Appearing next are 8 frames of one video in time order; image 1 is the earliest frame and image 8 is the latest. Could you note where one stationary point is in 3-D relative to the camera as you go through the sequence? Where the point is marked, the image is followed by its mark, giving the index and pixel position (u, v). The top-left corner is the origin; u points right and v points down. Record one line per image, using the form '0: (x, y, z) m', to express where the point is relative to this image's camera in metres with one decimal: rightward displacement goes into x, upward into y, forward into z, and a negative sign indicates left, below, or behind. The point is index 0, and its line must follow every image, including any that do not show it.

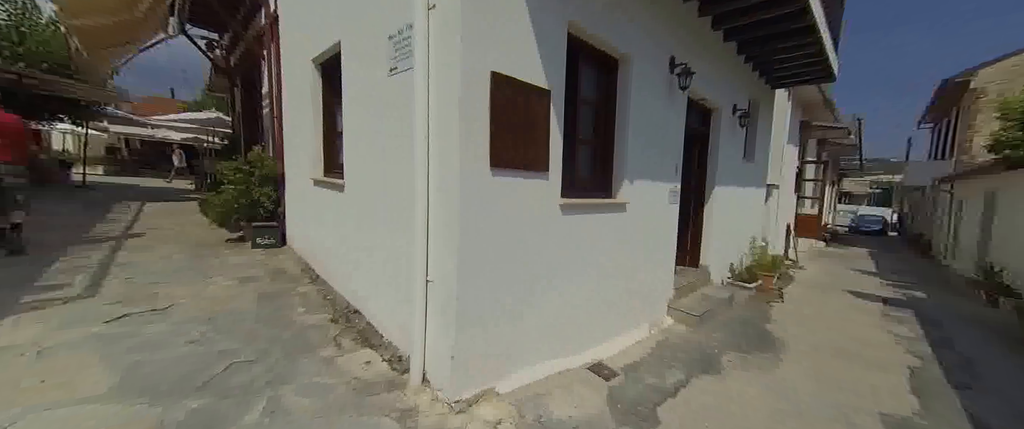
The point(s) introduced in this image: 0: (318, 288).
0: (-2.0, -0.8, +3.6) m
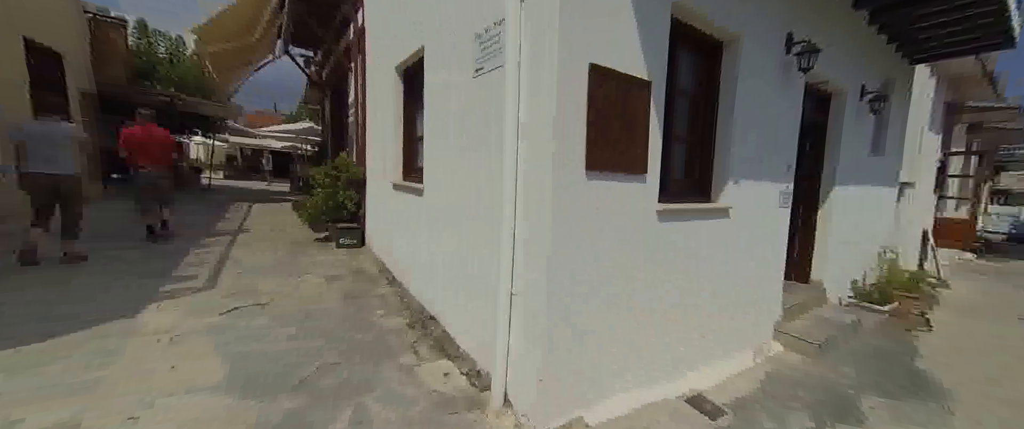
0: (-1.2, -0.8, +3.7) m
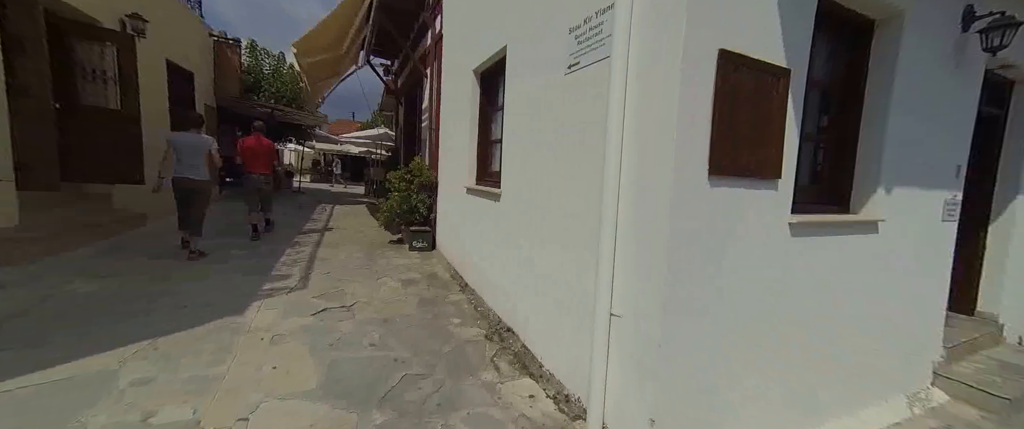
0: (-0.5, -0.8, +3.7) m
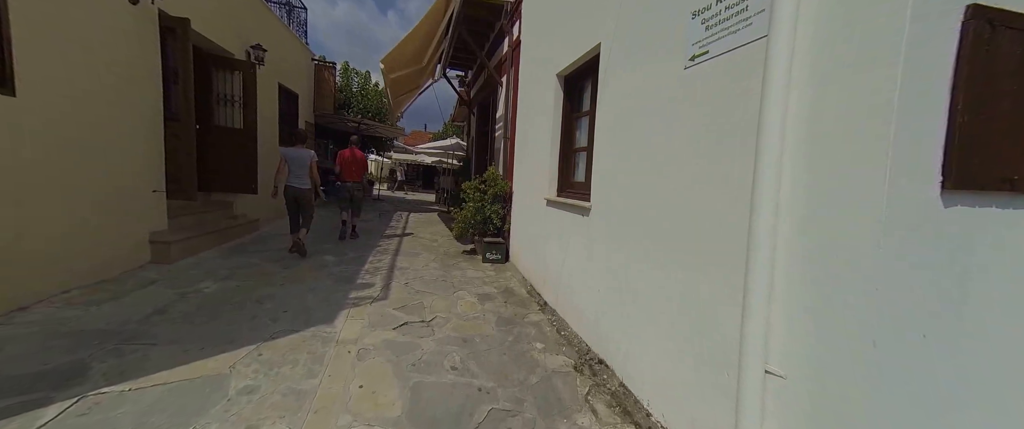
0: (+0.4, -1.0, +3.4) m
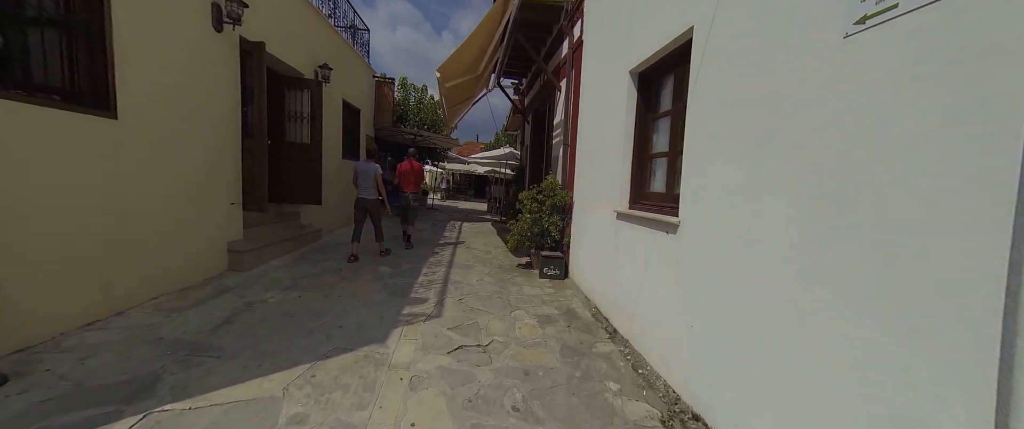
0: (+0.9, -1.1, +3.0) m
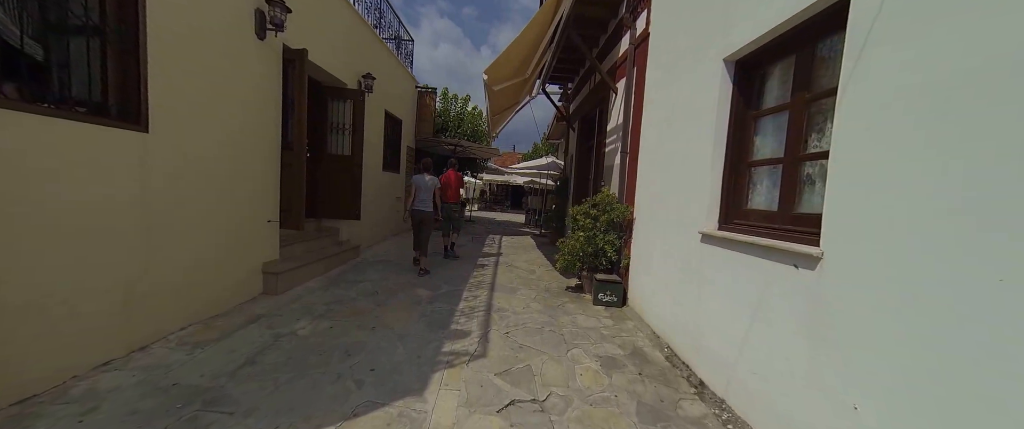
0: (+1.3, -1.3, +2.3) m
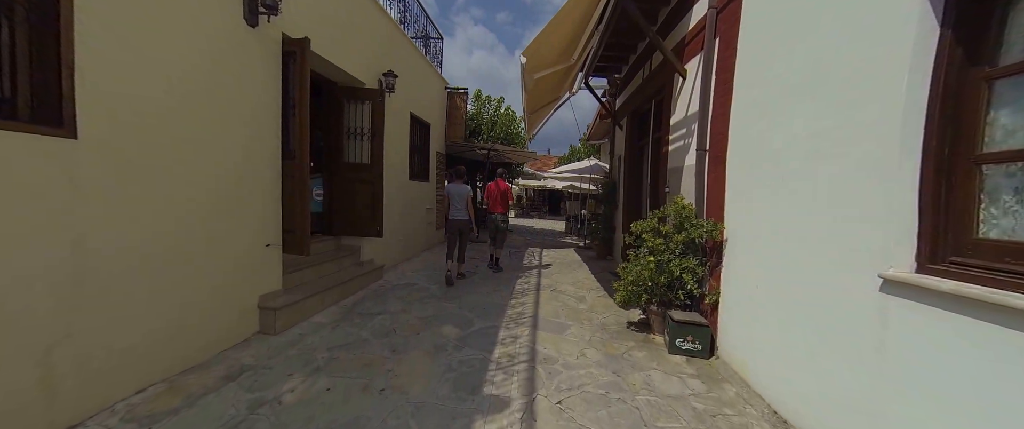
0: (+1.6, -1.4, +1.2) m
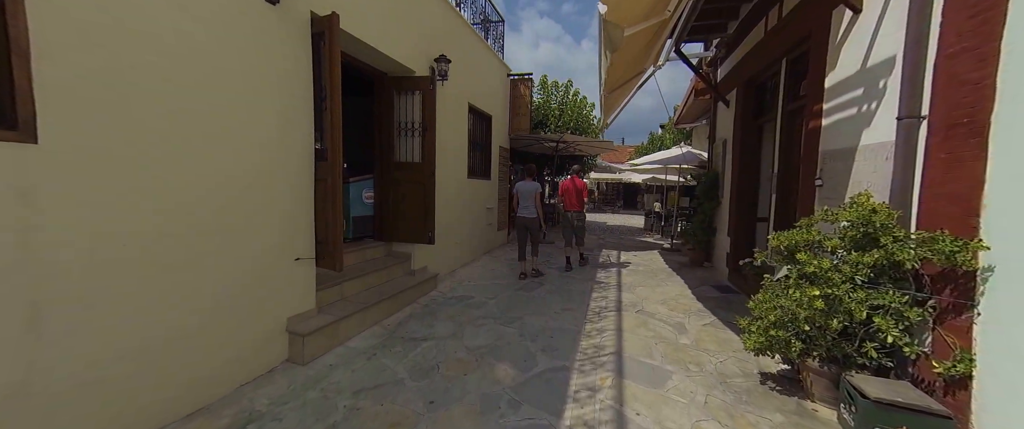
0: (+1.7, -1.5, -0.1) m
